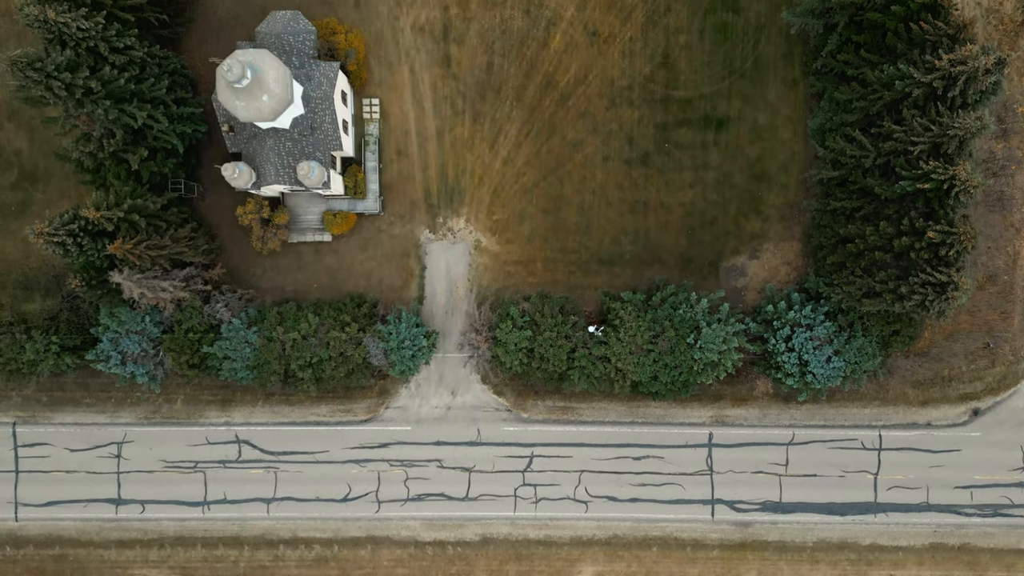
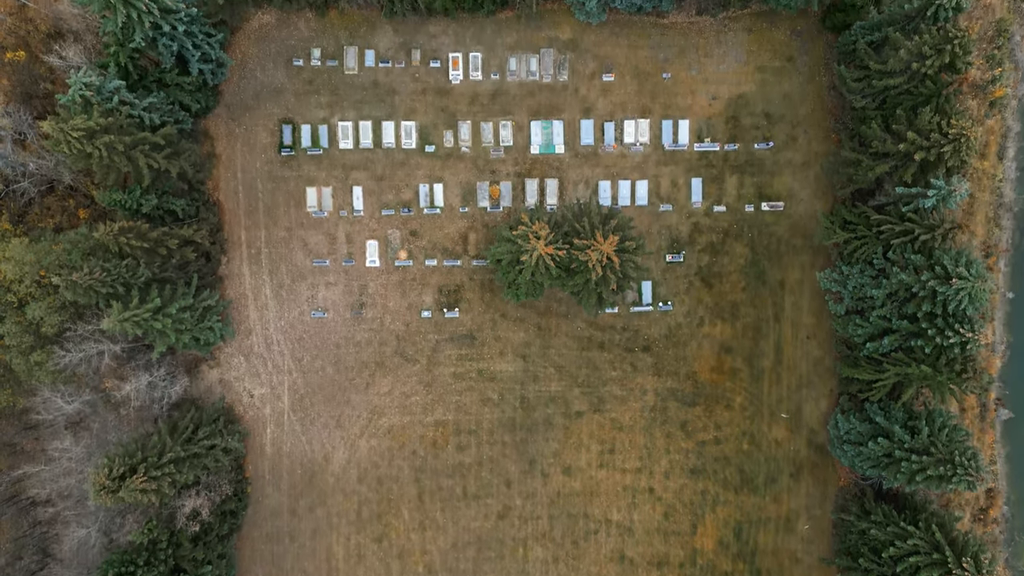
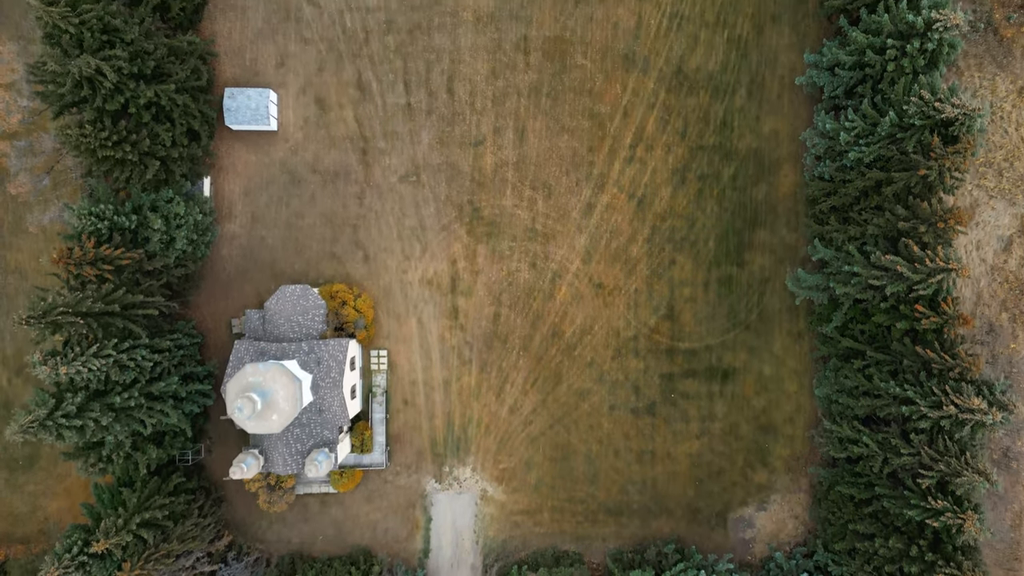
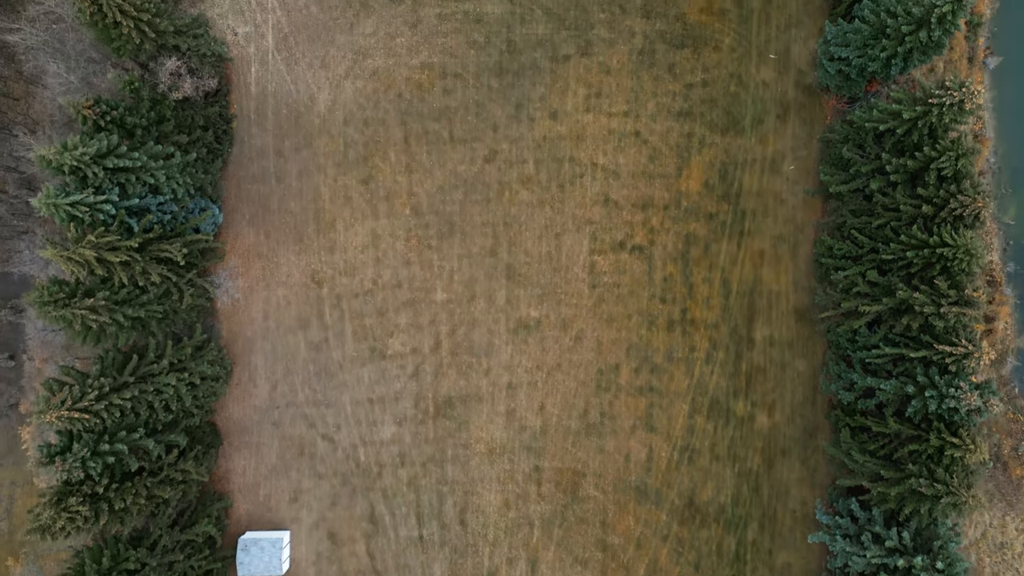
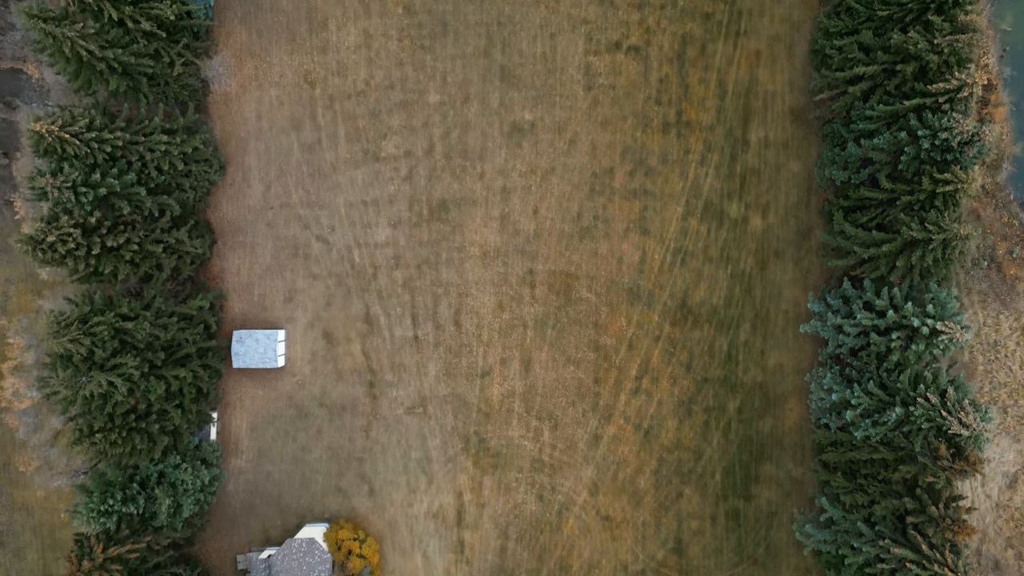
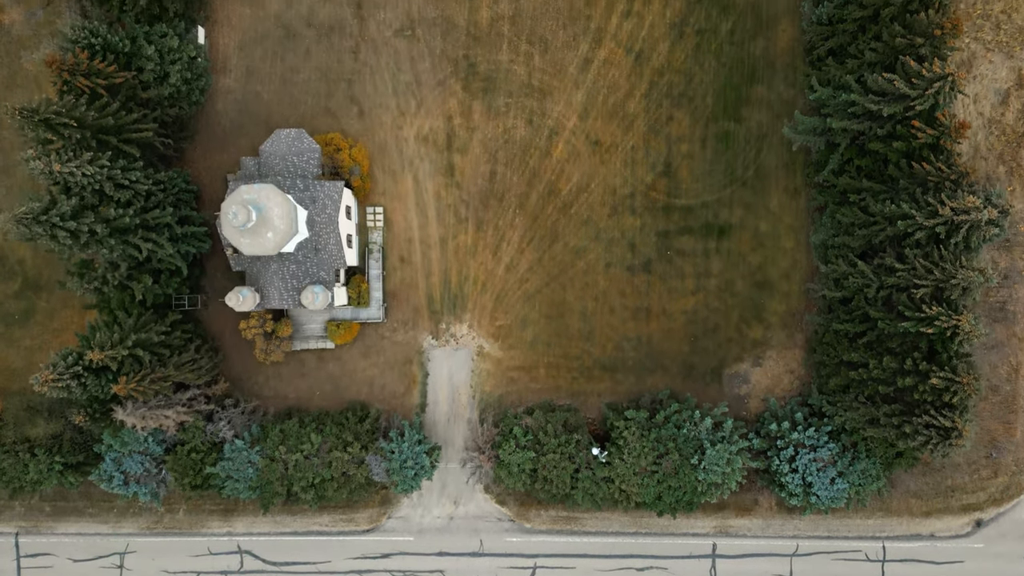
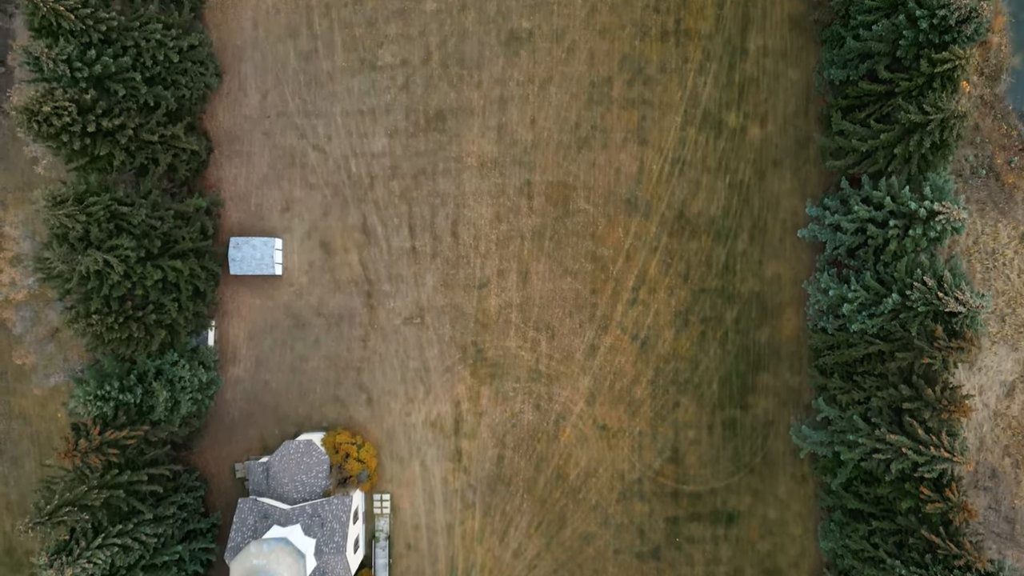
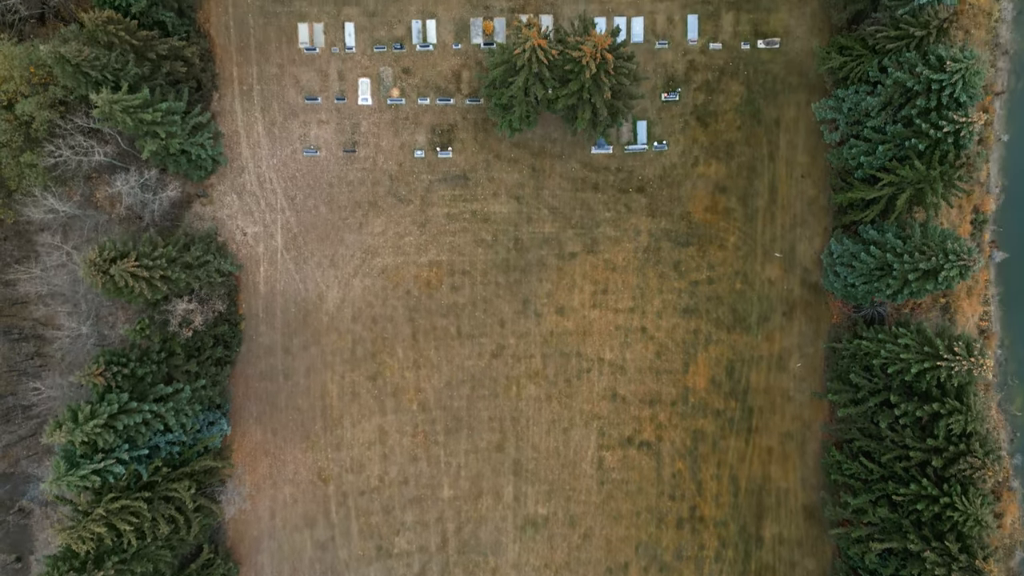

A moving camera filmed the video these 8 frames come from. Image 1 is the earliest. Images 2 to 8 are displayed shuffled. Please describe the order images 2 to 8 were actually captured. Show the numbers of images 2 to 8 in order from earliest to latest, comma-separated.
6, 3, 7, 5, 4, 8, 2
